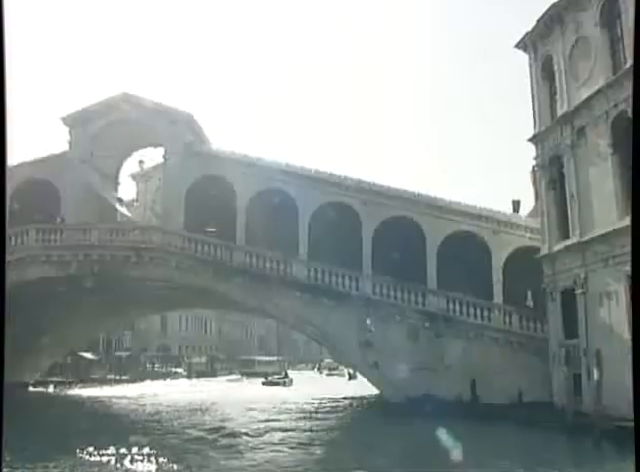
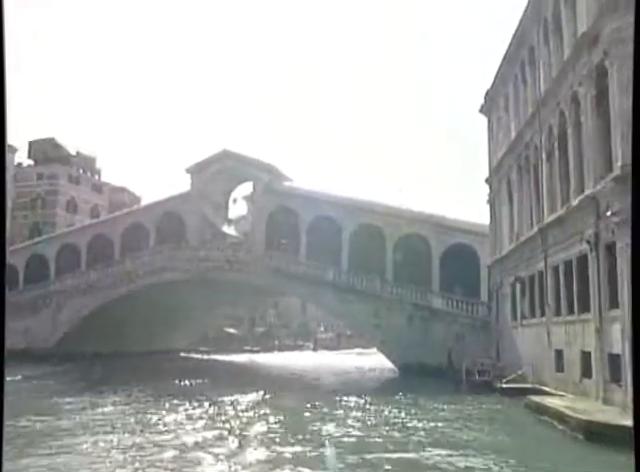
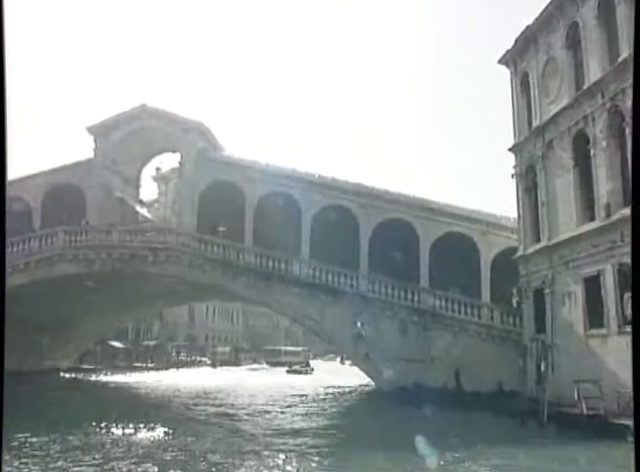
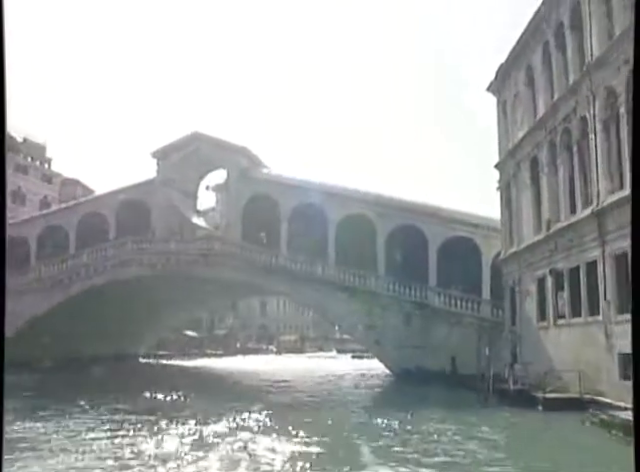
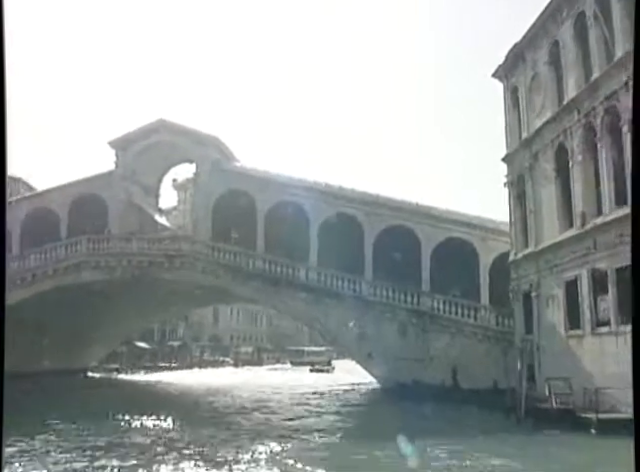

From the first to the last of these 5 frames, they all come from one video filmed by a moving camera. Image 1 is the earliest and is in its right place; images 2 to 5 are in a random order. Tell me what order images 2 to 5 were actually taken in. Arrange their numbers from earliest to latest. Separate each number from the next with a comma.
3, 5, 4, 2
